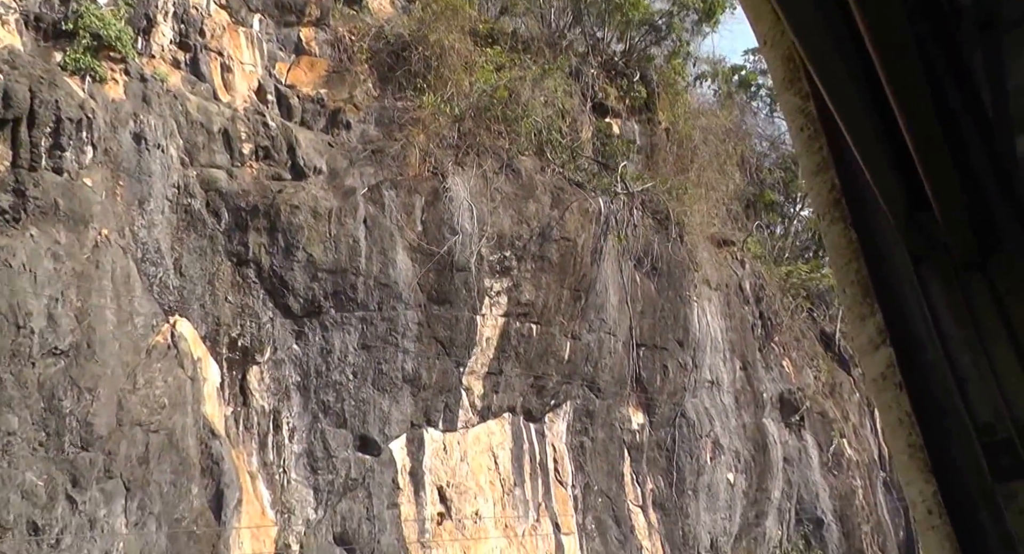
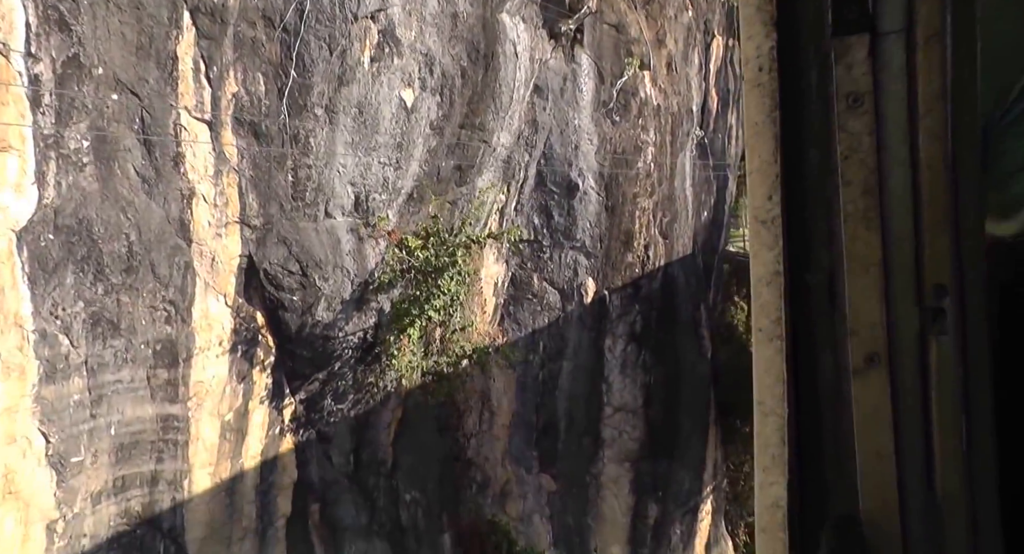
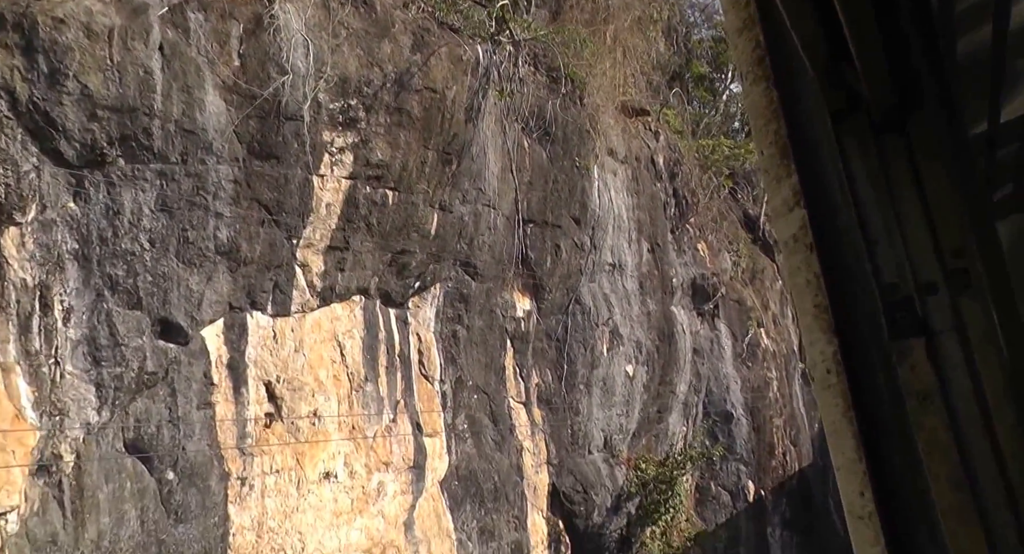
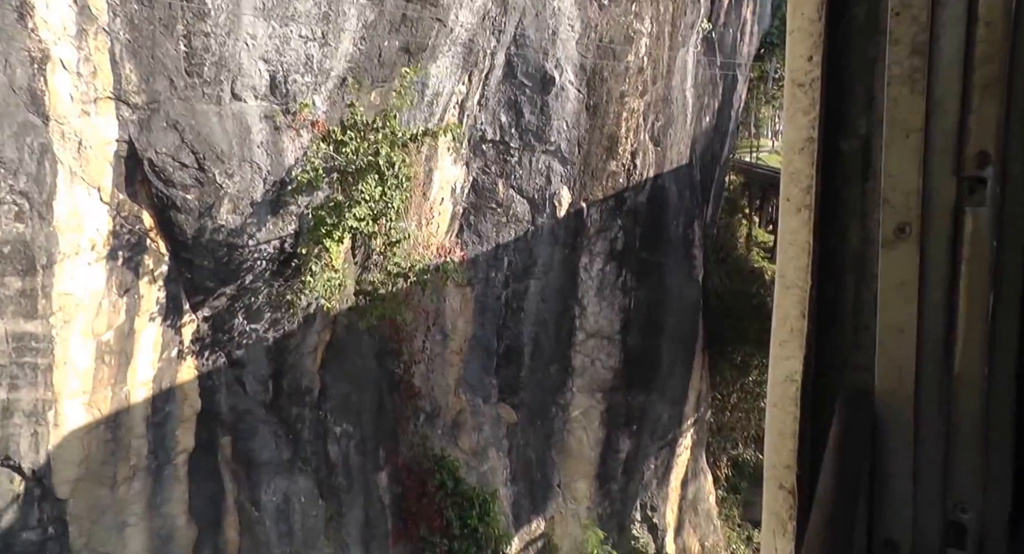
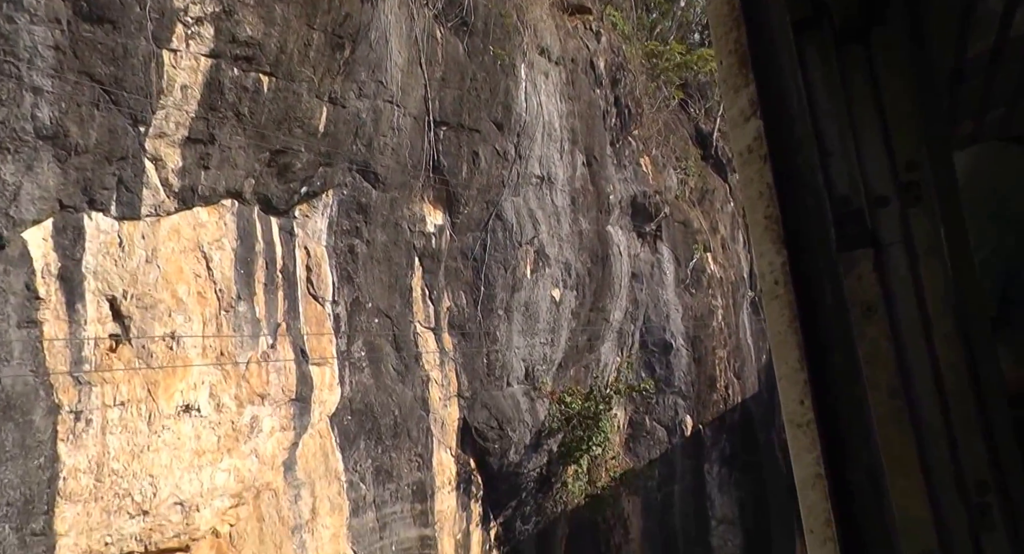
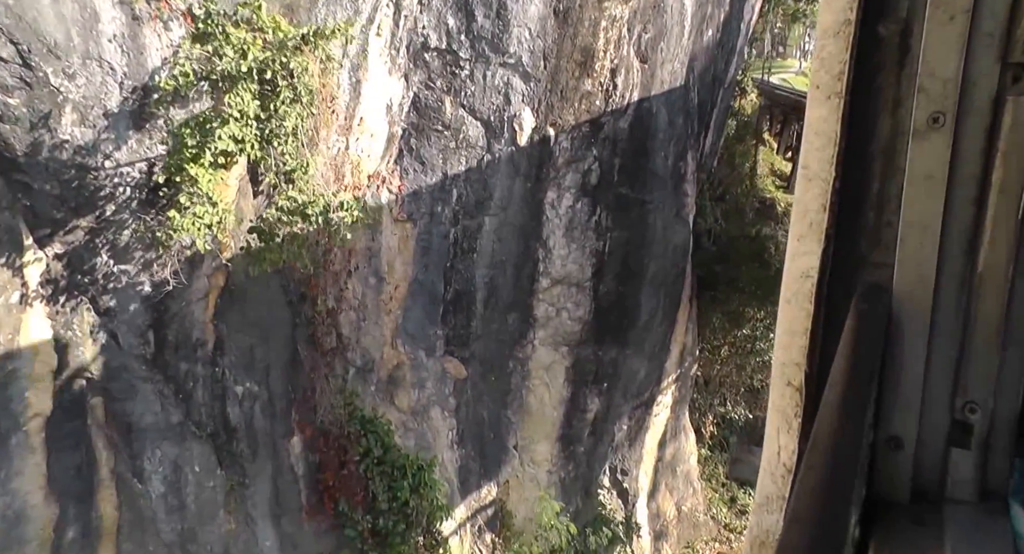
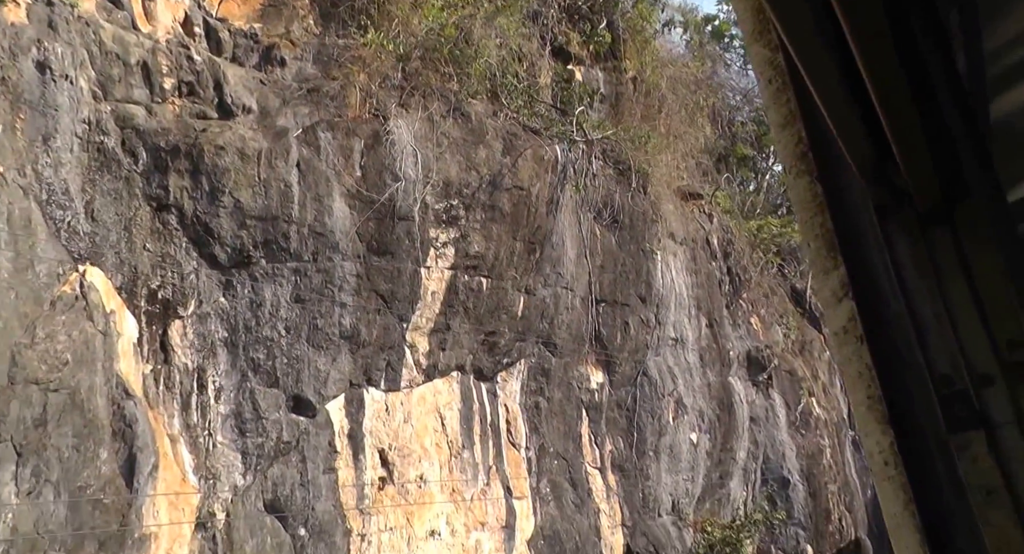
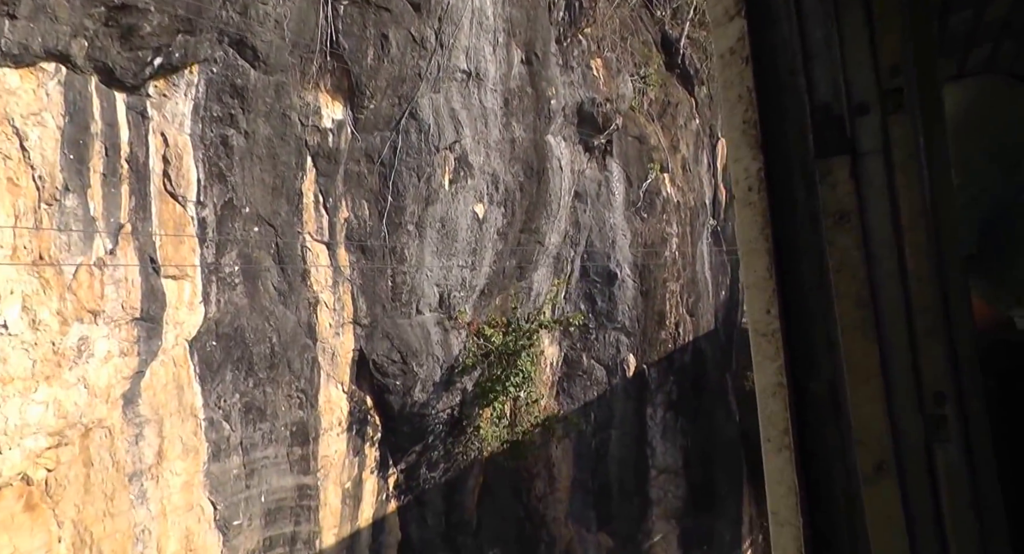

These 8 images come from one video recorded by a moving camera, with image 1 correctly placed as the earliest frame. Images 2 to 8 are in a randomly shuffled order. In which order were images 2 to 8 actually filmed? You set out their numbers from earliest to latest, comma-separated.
7, 3, 5, 8, 2, 4, 6
